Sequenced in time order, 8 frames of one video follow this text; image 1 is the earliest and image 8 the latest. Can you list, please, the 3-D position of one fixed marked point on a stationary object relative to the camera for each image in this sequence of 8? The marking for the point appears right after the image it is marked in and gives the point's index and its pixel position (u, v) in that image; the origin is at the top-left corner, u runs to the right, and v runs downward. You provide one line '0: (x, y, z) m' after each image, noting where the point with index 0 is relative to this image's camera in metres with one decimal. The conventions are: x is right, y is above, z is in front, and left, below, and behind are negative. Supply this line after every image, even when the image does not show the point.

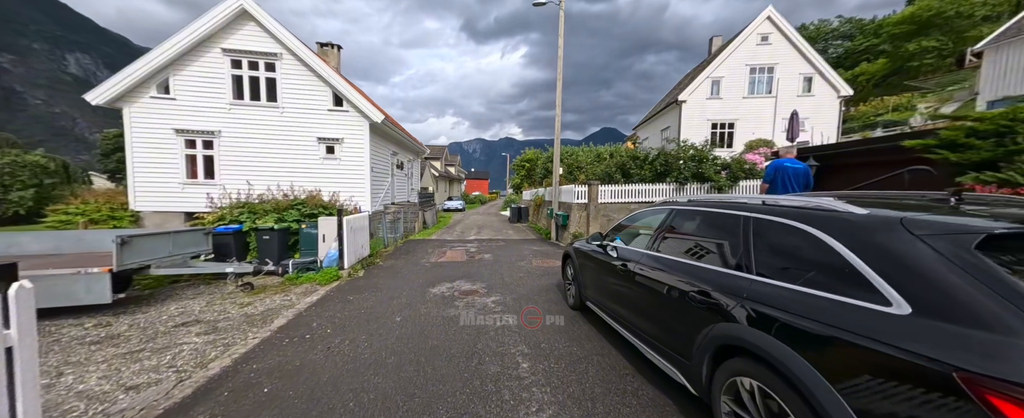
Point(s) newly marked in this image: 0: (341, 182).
0: (-6.9, +1.1, +11.9) m
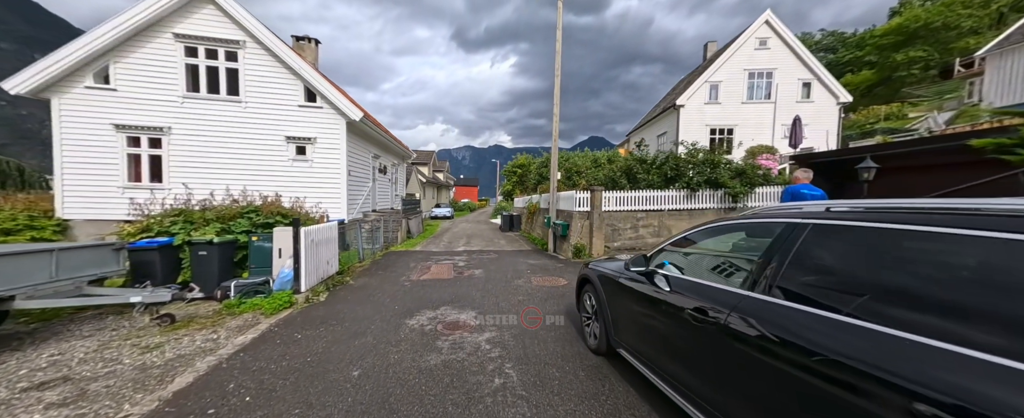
0: (-7.1, +0.8, +10.6) m
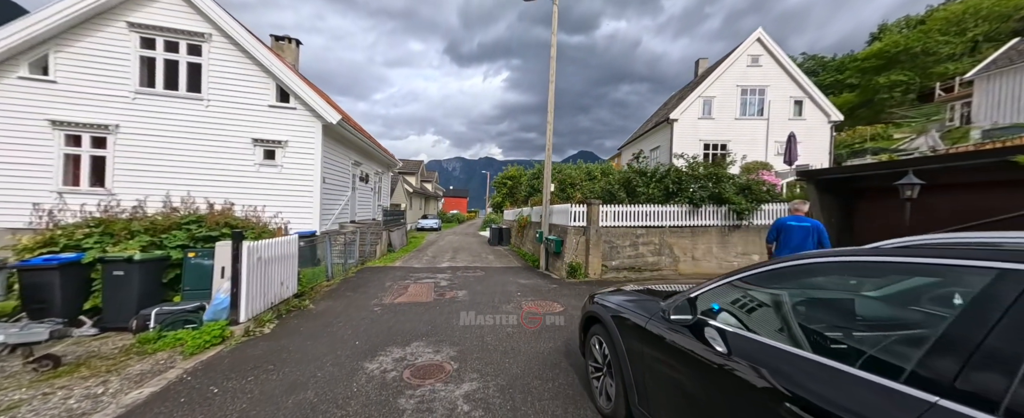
0: (-7.4, +0.5, +9.6) m
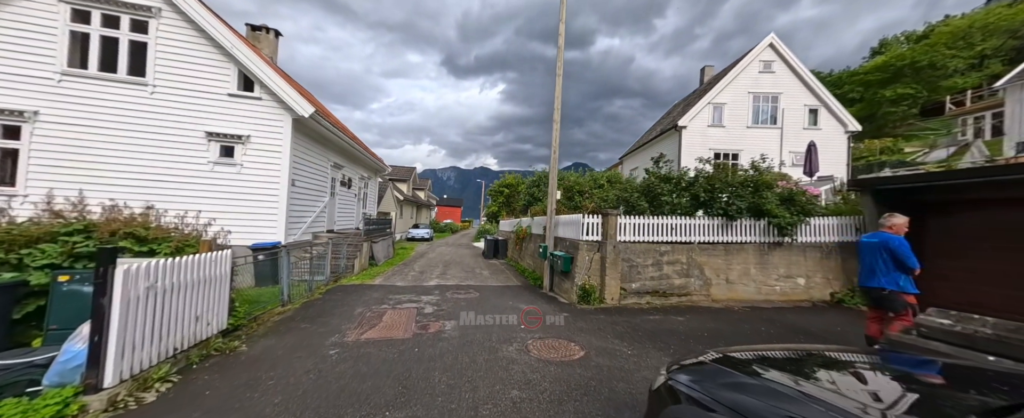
0: (-7.4, +0.3, +8.1) m
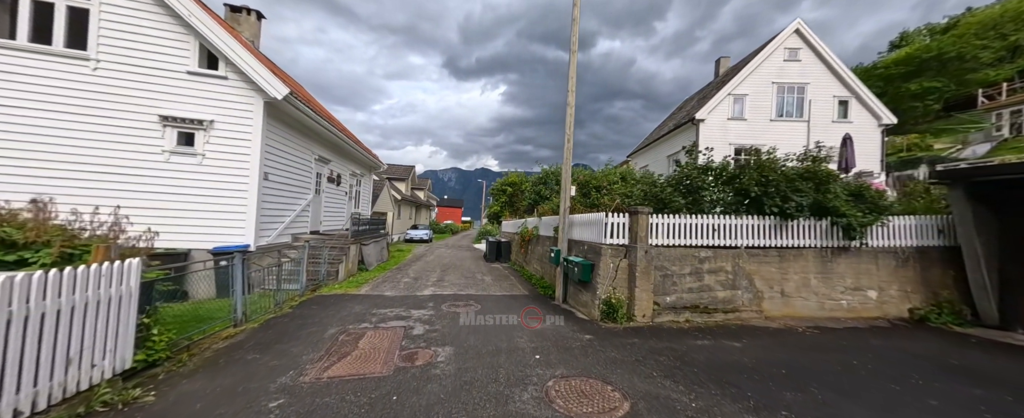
0: (-7.3, +0.3, +6.9) m
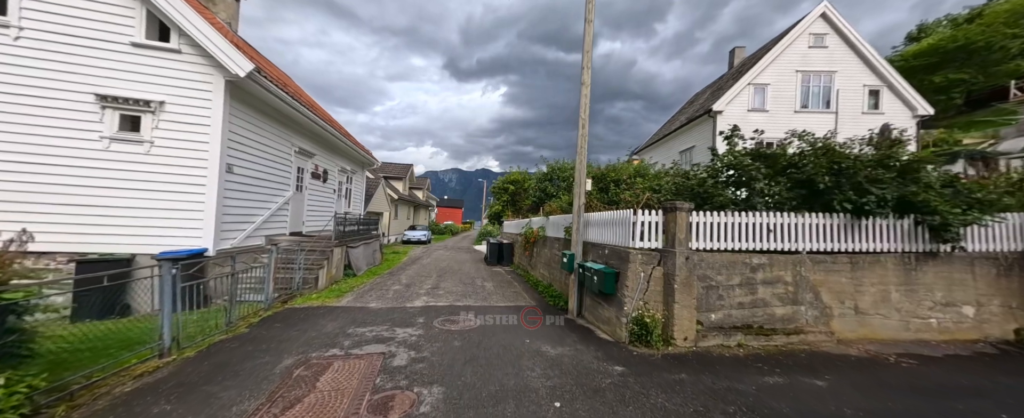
0: (-7.2, +0.4, +5.8) m
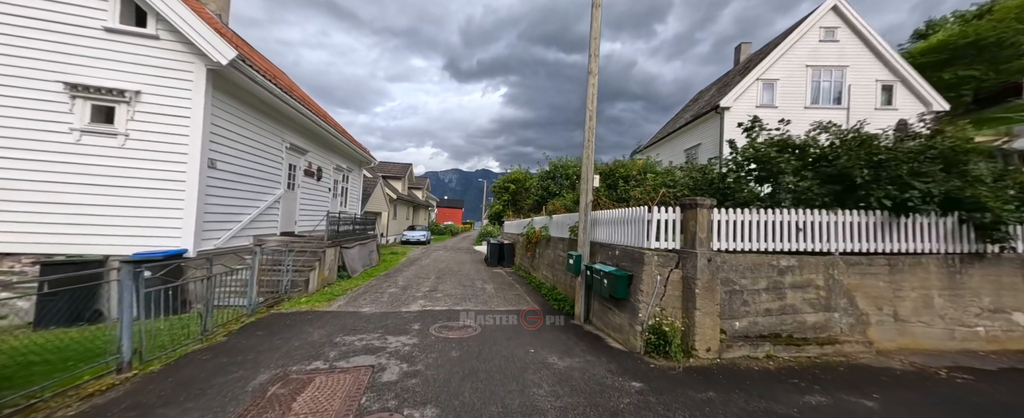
0: (-7.1, +0.4, +5.4) m
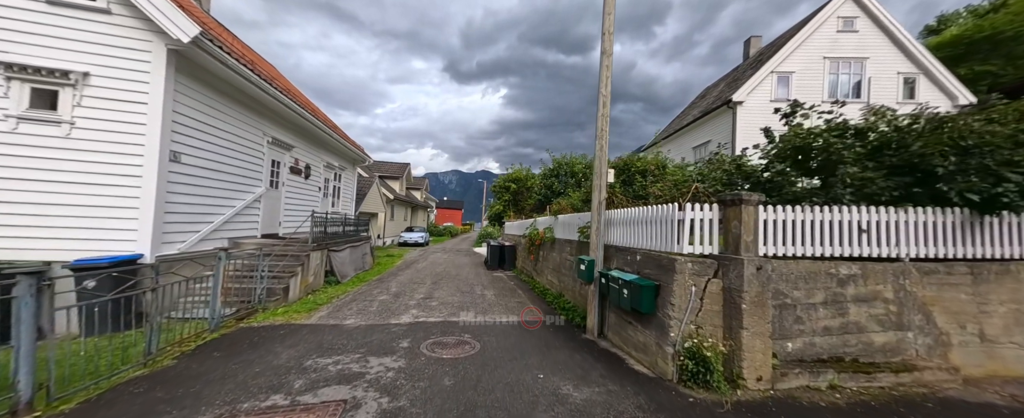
0: (-7.1, +0.4, +4.7) m
